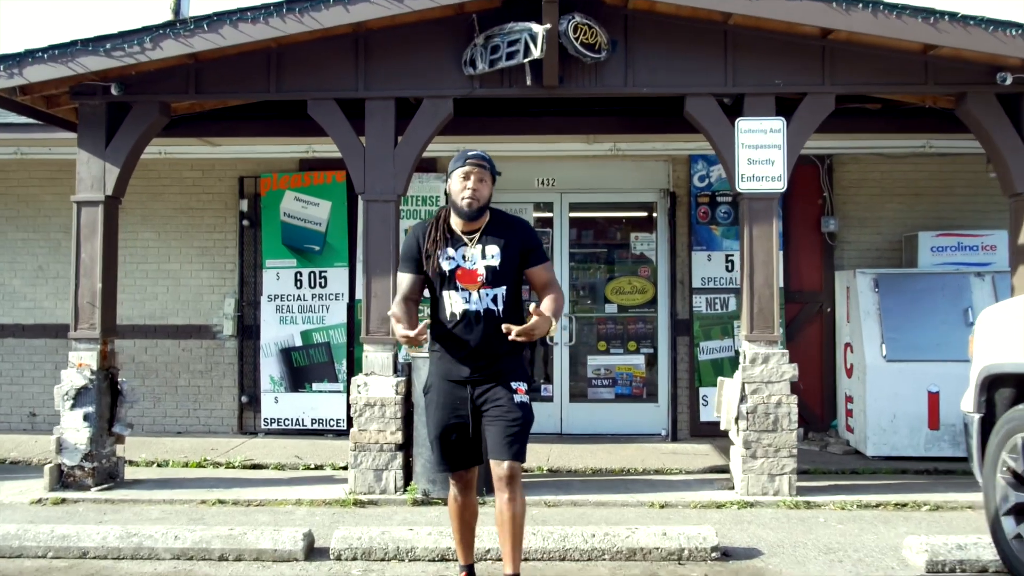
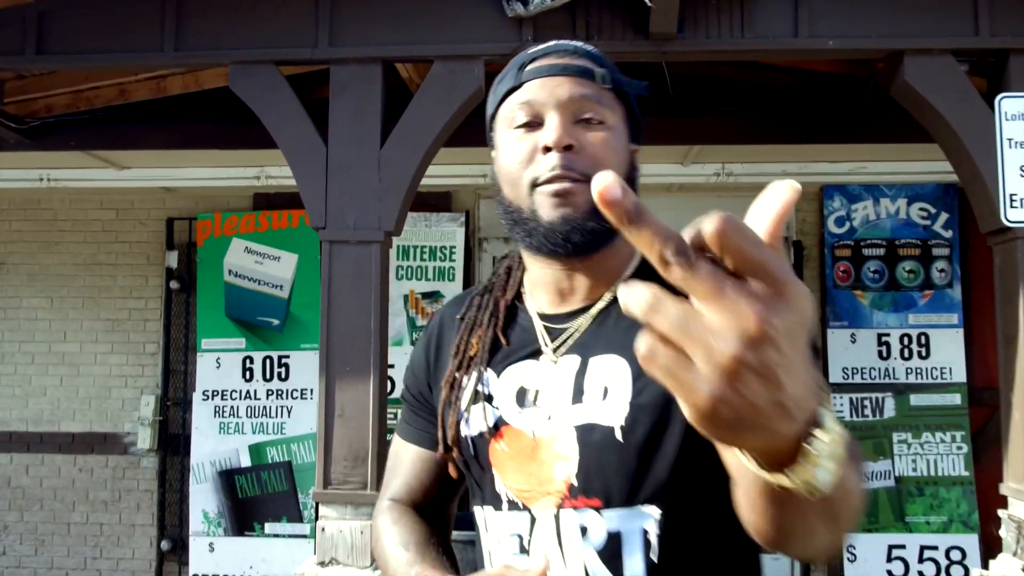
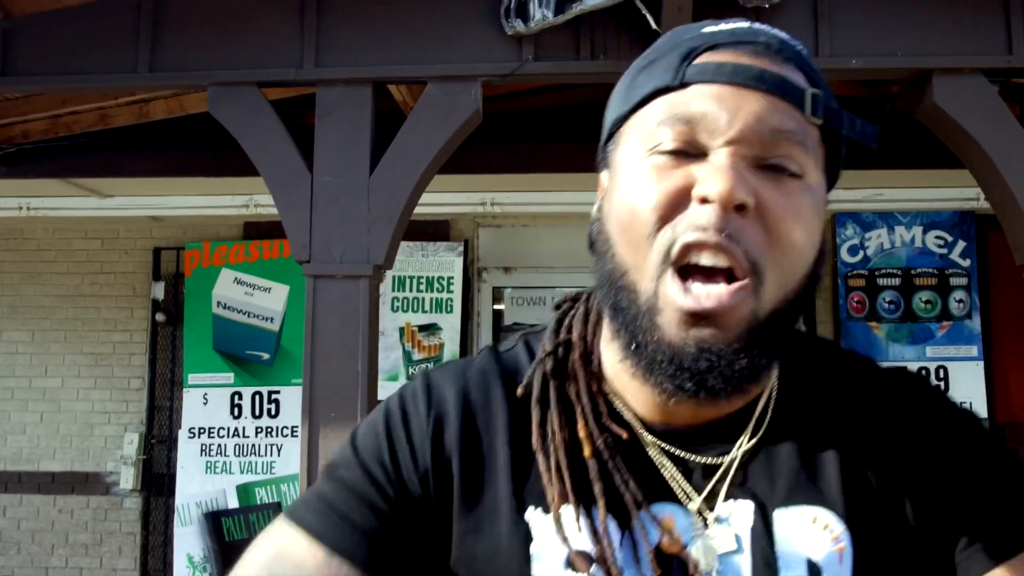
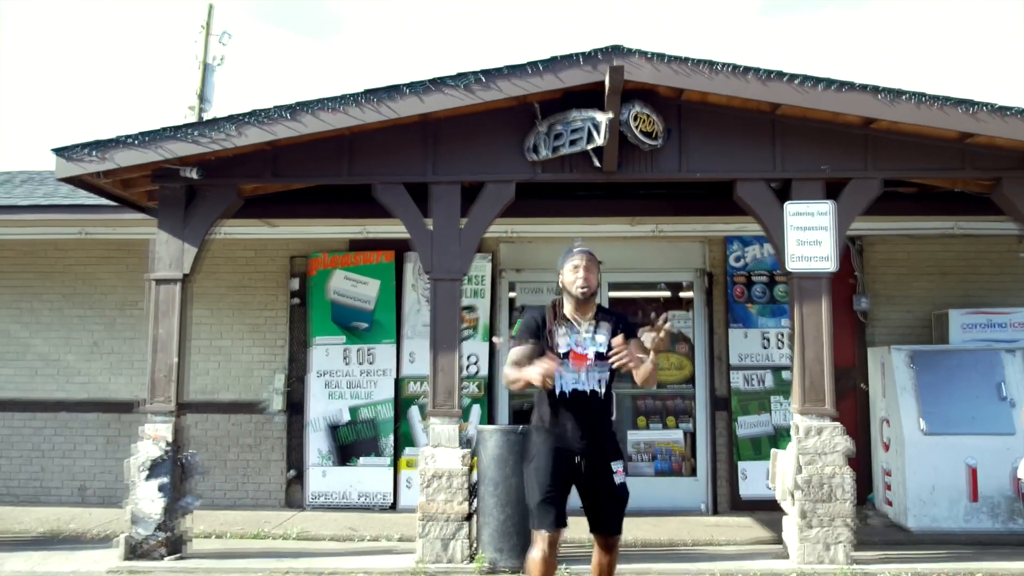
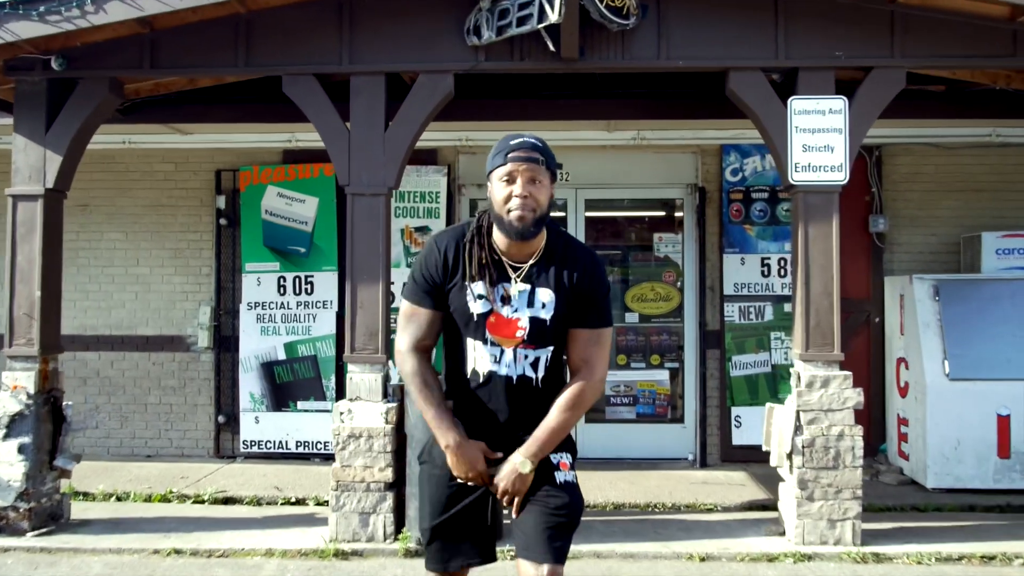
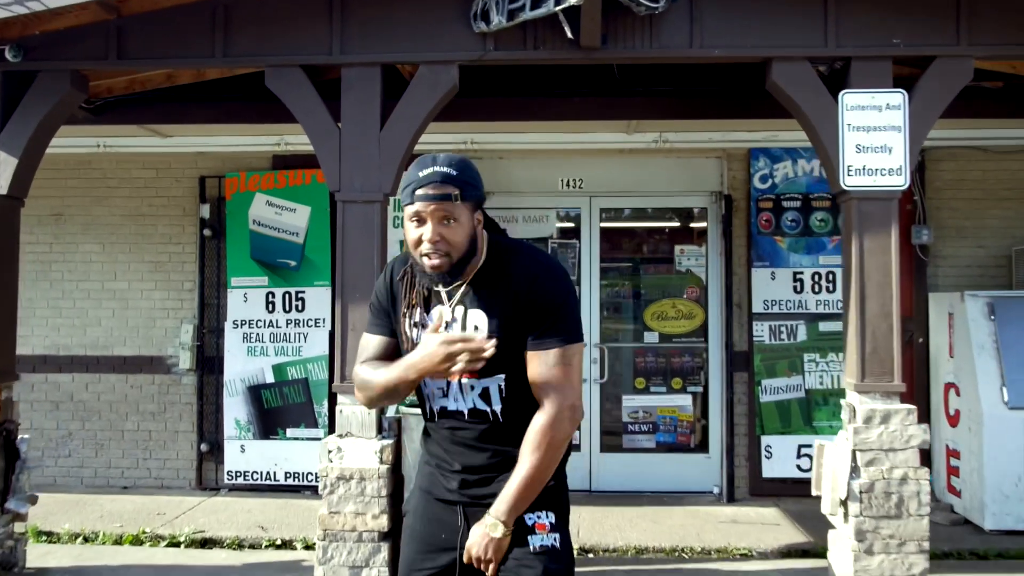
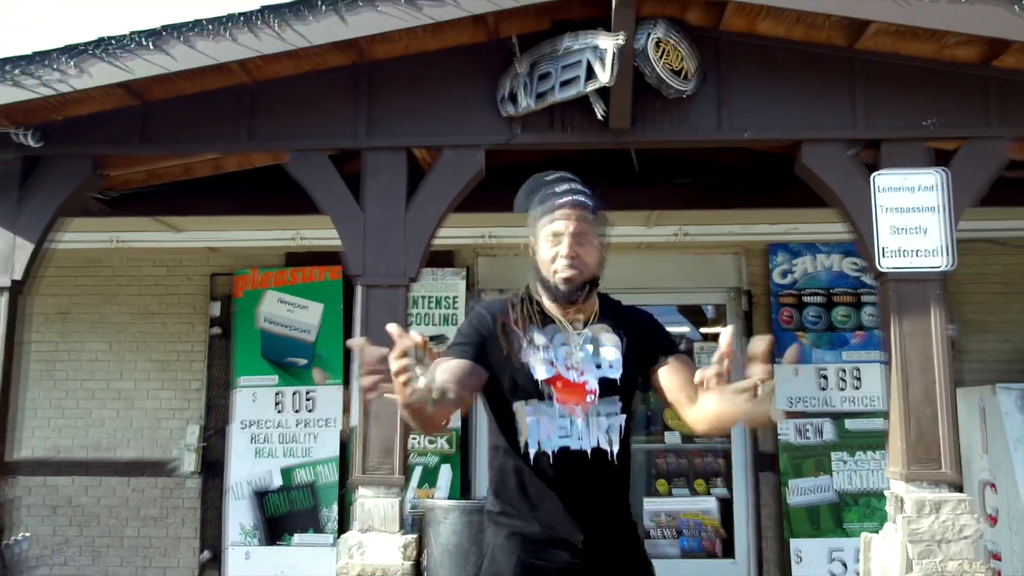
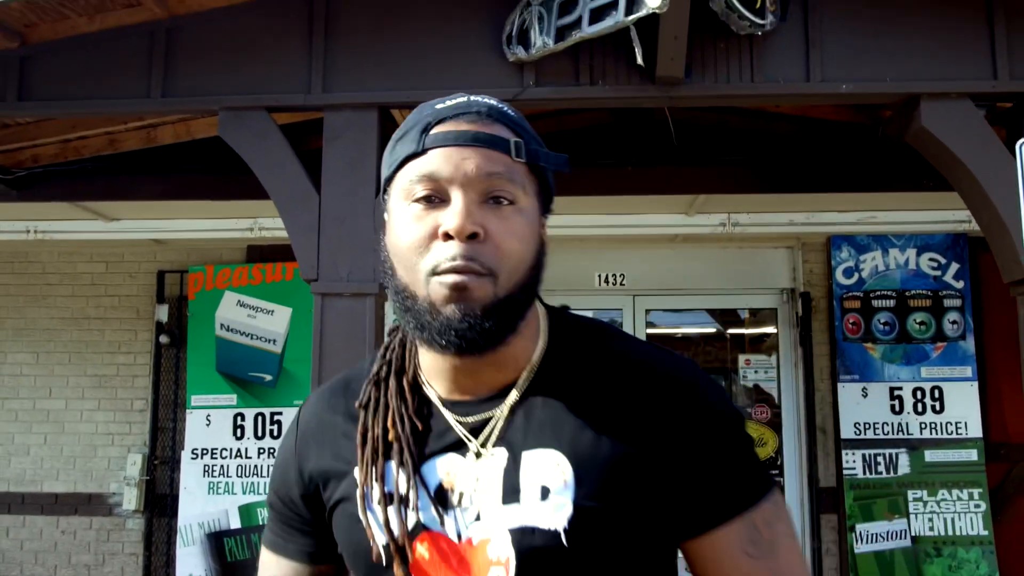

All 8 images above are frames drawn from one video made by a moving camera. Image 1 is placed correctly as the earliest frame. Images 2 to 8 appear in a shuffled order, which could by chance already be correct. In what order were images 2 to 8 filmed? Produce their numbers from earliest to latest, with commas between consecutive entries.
5, 6, 2, 3, 8, 7, 4
